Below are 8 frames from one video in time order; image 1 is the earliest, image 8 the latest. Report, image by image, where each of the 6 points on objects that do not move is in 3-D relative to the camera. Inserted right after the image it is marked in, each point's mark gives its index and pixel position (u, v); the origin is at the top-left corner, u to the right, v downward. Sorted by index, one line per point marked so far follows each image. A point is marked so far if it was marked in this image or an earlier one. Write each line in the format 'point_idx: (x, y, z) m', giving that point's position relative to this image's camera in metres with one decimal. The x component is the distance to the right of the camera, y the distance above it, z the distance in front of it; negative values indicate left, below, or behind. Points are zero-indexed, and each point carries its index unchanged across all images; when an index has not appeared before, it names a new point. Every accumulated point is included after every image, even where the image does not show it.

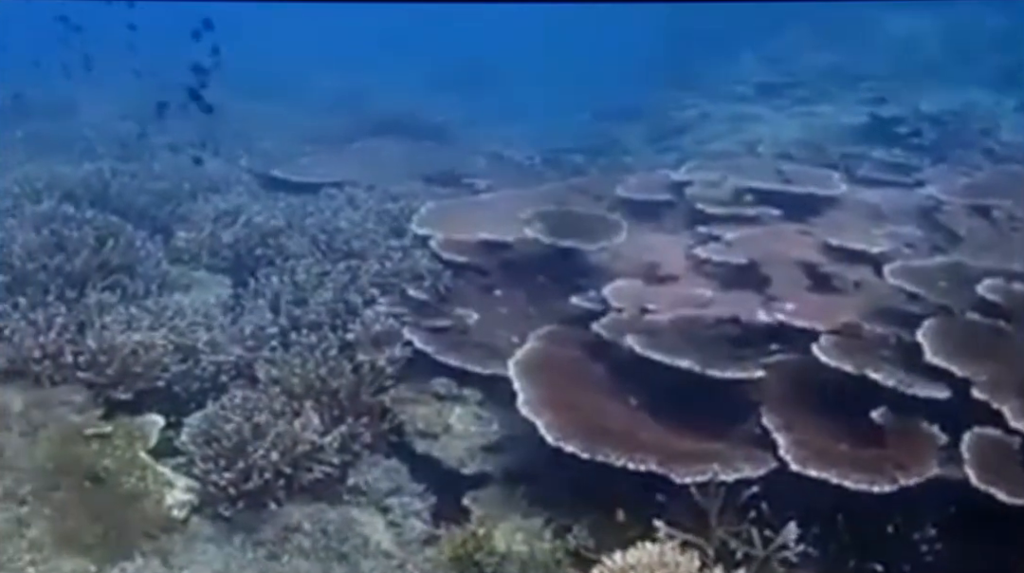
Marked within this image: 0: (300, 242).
0: (-1.8, +0.4, +8.1) m
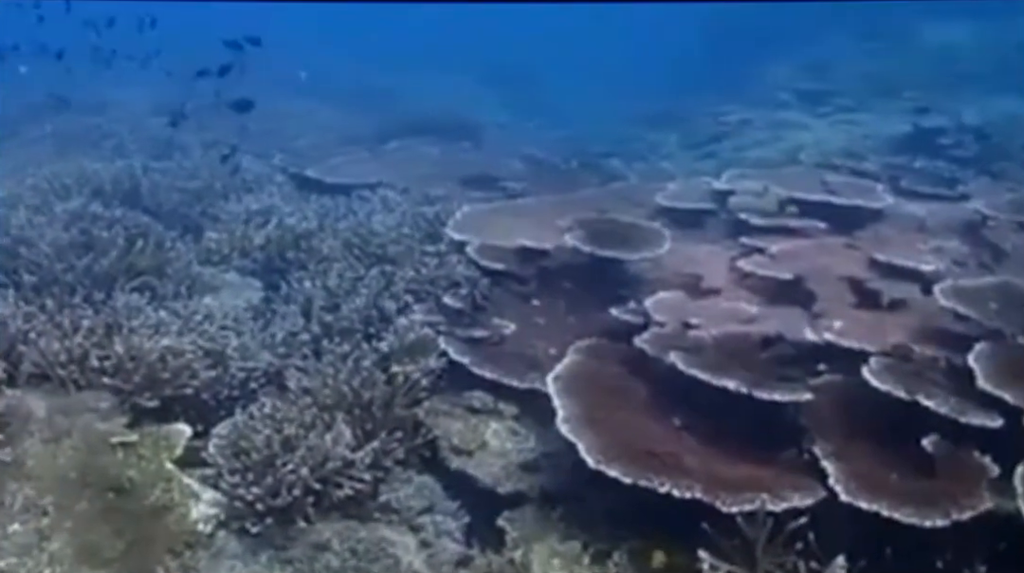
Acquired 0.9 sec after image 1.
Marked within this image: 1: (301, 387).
0: (-1.5, +0.3, +7.9) m
1: (-1.3, -0.6, +5.9) m
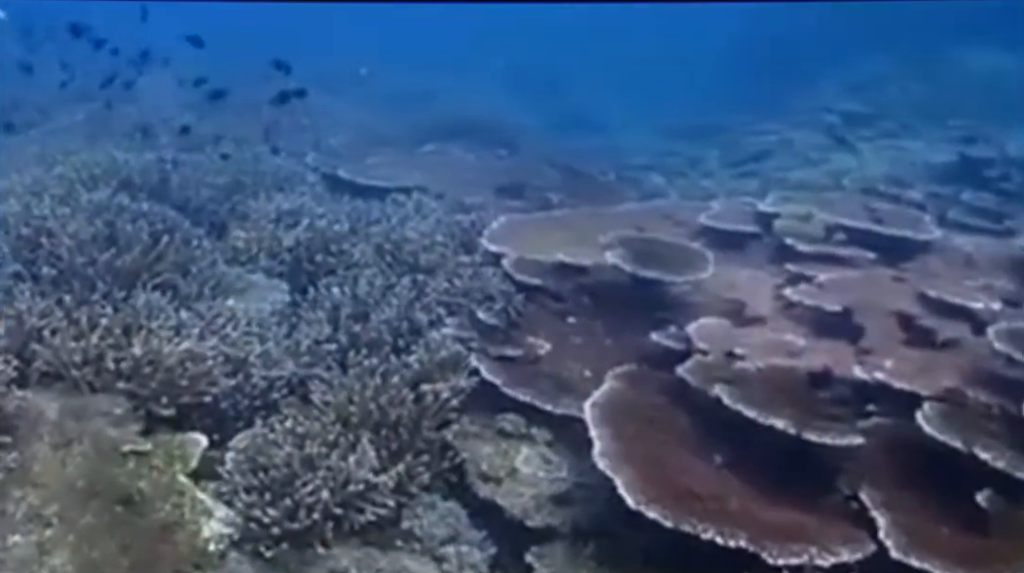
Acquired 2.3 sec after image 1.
0: (-1.2, +0.3, +7.6) m
1: (-1.1, -0.7, +5.6) m
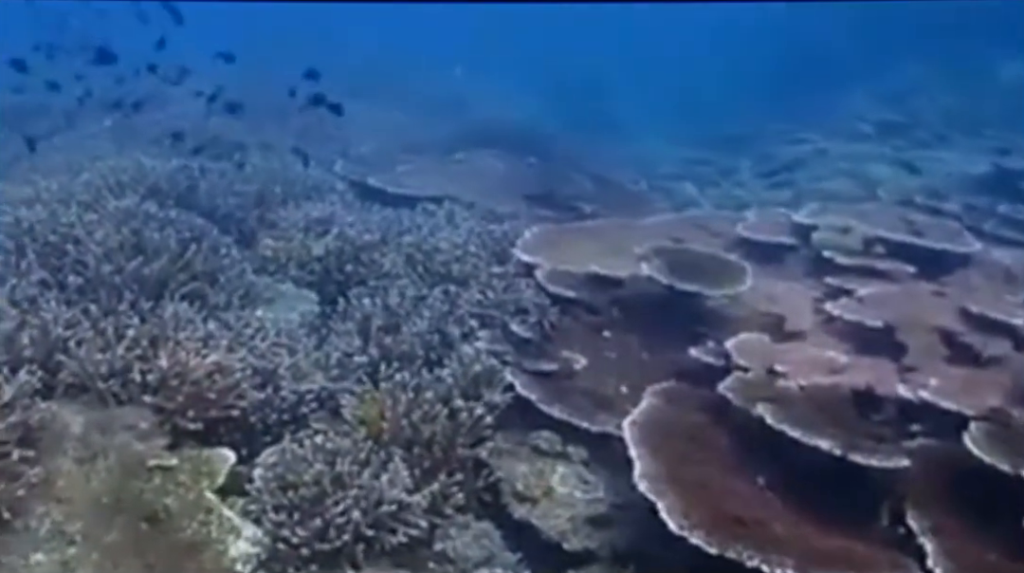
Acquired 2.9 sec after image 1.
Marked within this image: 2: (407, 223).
0: (-0.9, +0.2, +7.5) m
1: (-0.9, -0.7, +5.4) m
2: (-0.9, +0.6, +8.5) m
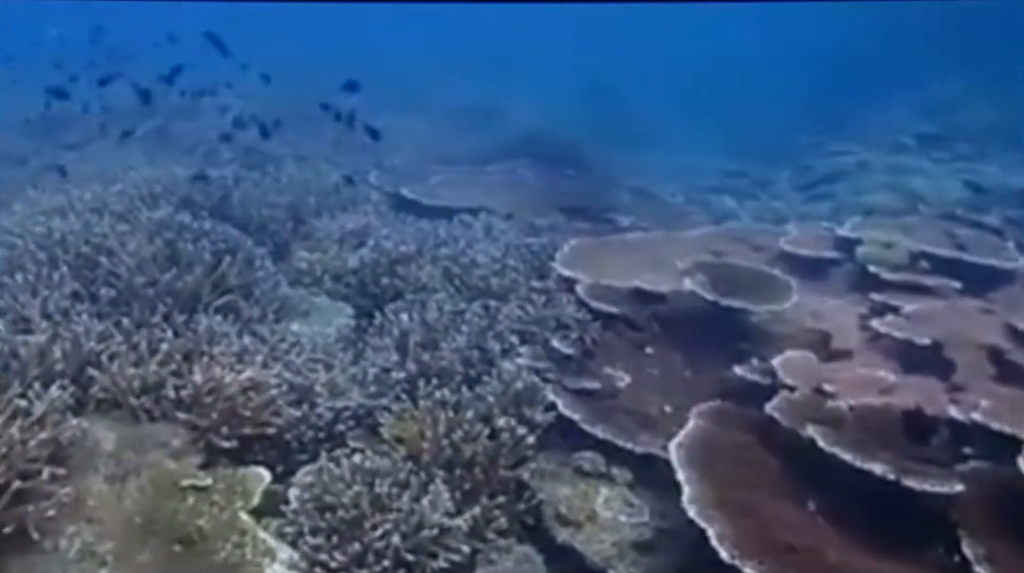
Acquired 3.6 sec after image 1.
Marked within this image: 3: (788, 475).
0: (-0.6, +0.1, +7.3) m
1: (-0.7, -0.8, +5.2) m
2: (-0.6, +0.4, +8.3) m
3: (+1.6, -1.1, +5.6) m
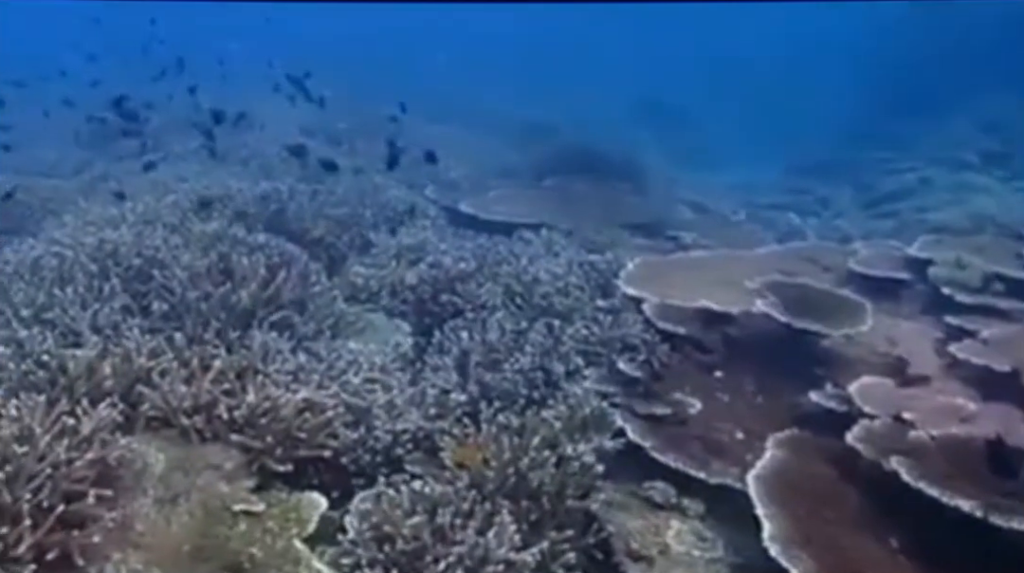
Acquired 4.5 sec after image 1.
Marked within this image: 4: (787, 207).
0: (-0.2, 0.0, +7.0) m
1: (-0.3, -0.9, +4.9) m
2: (-0.1, +0.3, +8.0) m
3: (+2.0, -1.2, +5.2) m
4: (+4.4, +1.3, +15.3) m
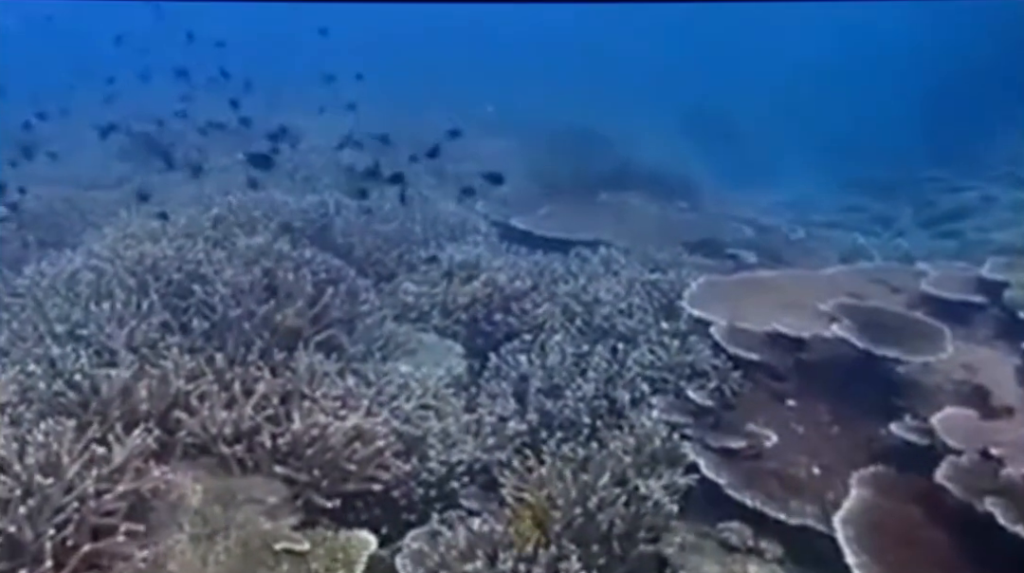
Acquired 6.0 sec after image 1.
0: (+0.2, -0.2, +6.6) m
1: (0.0, -1.0, +4.5) m
2: (+0.3, +0.1, +7.6) m
3: (+2.3, -1.4, +4.7) m
4: (+5.1, +0.9, +14.7) m
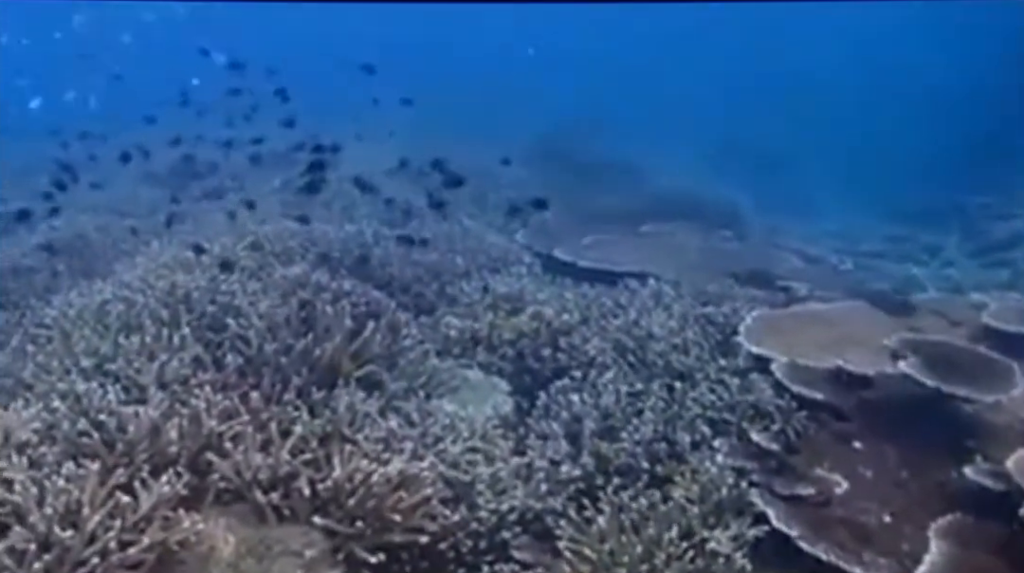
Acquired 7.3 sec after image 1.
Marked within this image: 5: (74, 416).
0: (+0.6, -0.4, +6.3) m
1: (+0.3, -1.2, +4.2) m
2: (+0.7, -0.1, +7.3) m
3: (+2.6, -1.5, +4.3) m
4: (+5.6, +0.4, +14.3) m
5: (-2.1, -0.6, +4.5) m
